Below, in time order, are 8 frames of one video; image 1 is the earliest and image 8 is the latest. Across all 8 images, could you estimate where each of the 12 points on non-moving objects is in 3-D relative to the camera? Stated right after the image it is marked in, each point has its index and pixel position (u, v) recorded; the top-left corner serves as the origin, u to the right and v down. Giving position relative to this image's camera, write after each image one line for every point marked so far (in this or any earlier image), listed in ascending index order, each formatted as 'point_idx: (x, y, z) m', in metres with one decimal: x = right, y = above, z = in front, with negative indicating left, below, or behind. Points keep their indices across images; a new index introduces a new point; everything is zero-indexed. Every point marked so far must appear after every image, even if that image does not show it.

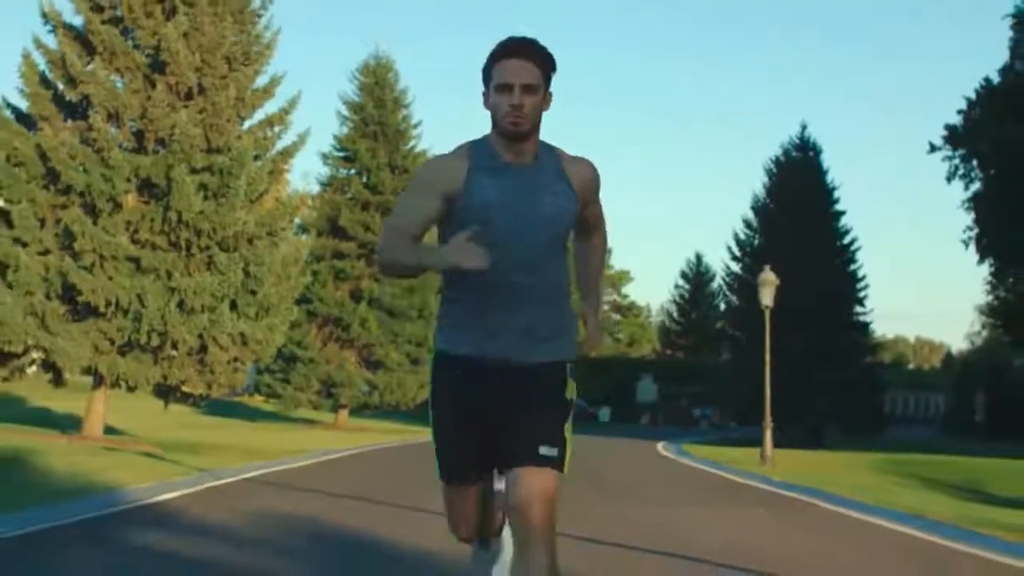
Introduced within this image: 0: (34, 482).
0: (-5.5, -2.2, +17.0) m
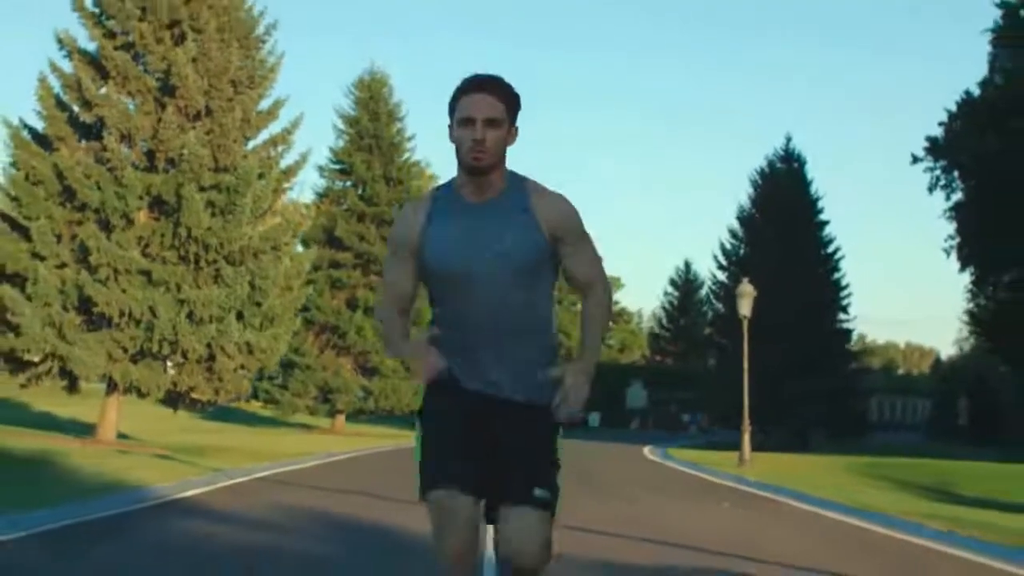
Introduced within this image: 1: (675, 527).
0: (-5.6, -2.4, +18.4) m
1: (+2.1, -2.9, +18.1) m
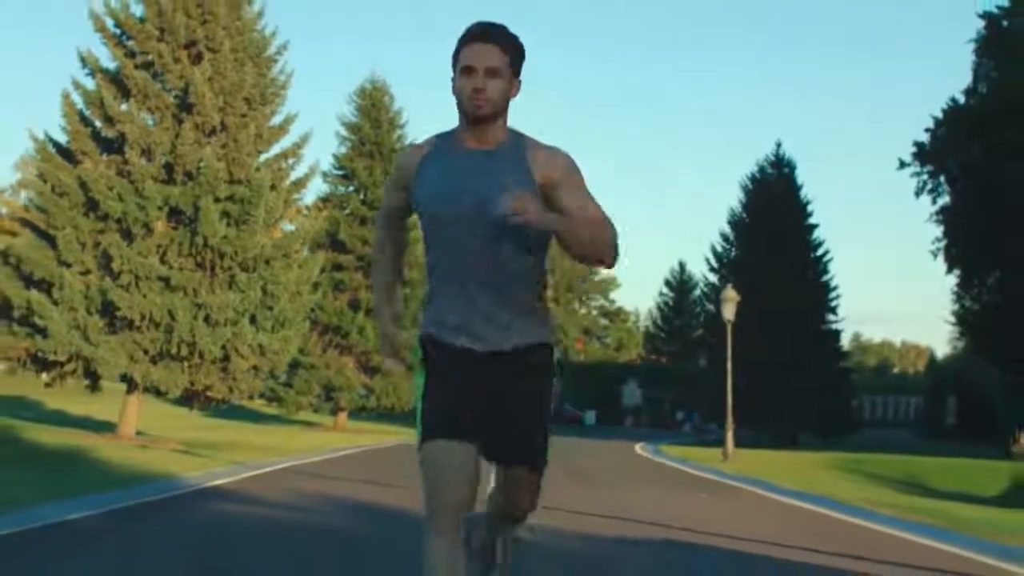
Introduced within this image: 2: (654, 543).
0: (-5.7, -2.5, +20.2) m
1: (+2.0, -3.0, +19.9) m
2: (+1.5, -2.5, +14.7) m
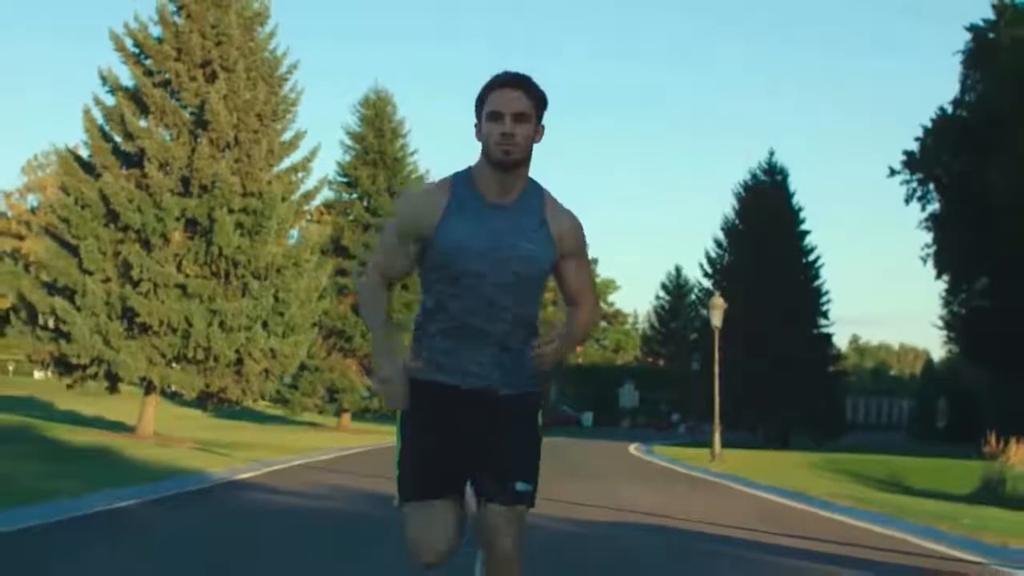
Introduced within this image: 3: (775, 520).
0: (-5.7, -2.7, +21.8) m
1: (+2.0, -3.2, +21.5) m
2: (+1.5, -2.7, +16.3) m
3: (+3.5, -3.1, +19.4) m
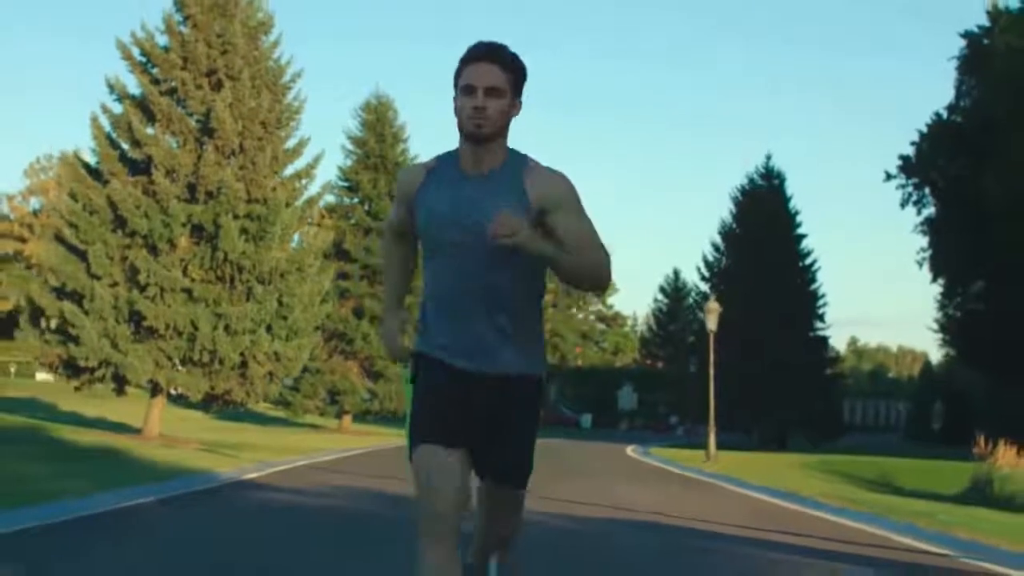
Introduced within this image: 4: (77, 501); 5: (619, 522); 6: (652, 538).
0: (-5.8, -2.8, +22.4) m
1: (+2.0, -3.3, +22.1) m
2: (+1.5, -2.8, +16.9) m
3: (+3.5, -3.2, +20.0) m
4: (-5.2, -2.6, +17.4) m
5: (+1.3, -2.8, +17.1) m
6: (+1.5, -2.6, +15.3) m
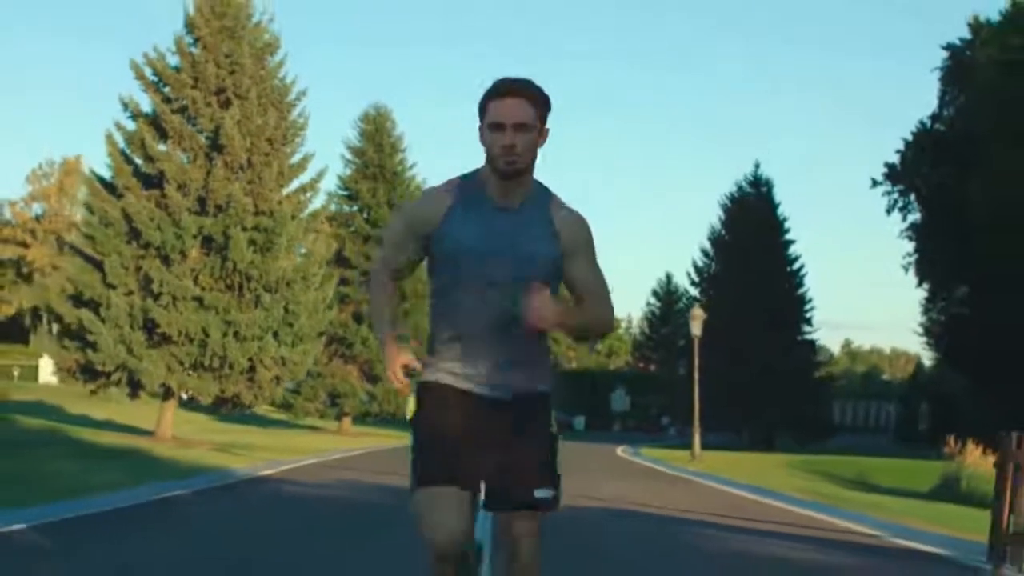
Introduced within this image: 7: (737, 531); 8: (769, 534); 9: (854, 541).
0: (-5.9, -2.9, +24.1) m
1: (+1.9, -3.5, +23.8) m
2: (+1.4, -2.9, +18.6) m
3: (+3.4, -3.3, +21.7) m
4: (-5.3, -2.7, +19.1) m
5: (+1.2, -2.9, +18.8) m
6: (+1.4, -2.8, +17.0) m
7: (+2.6, -2.8, +16.5) m
8: (+2.9, -2.8, +16.2) m
9: (+3.6, -2.7, +15.4) m
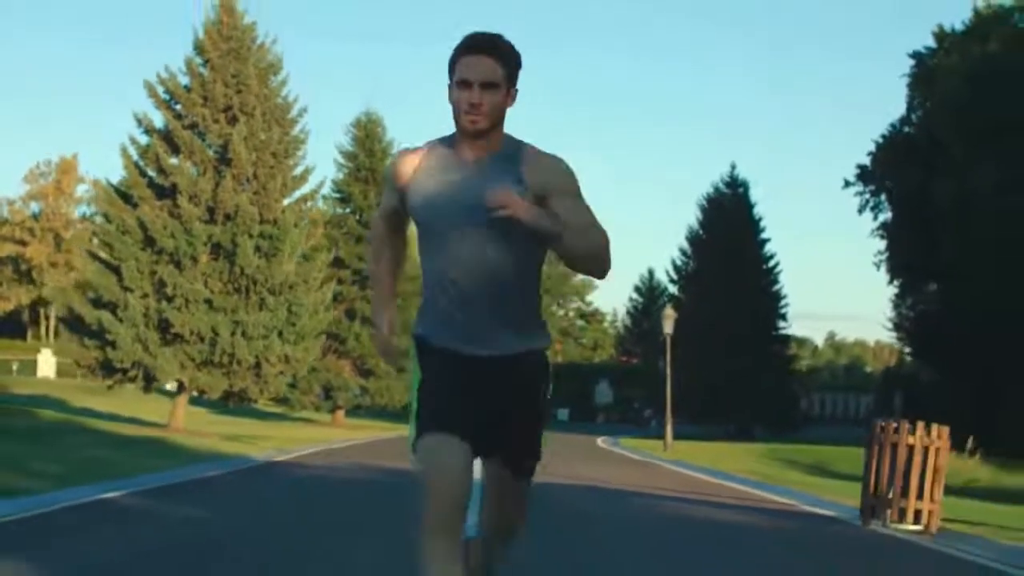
0: (-6.1, -3.1, +26.8) m
1: (+1.6, -3.6, +26.6) m
2: (+1.2, -3.1, +21.5) m
3: (+3.2, -3.5, +24.5) m
4: (-5.5, -2.9, +21.8) m
5: (+1.0, -3.1, +21.6) m
6: (+1.2, -2.9, +19.8) m
7: (+2.4, -2.9, +19.4) m
8: (+2.7, -2.9, +19.1) m
9: (+3.4, -2.9, +18.2) m
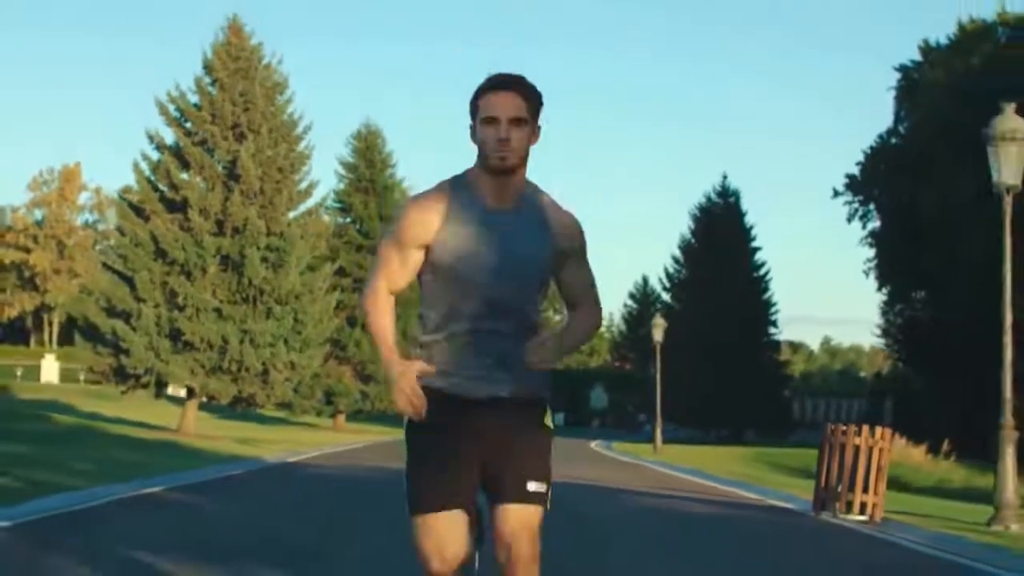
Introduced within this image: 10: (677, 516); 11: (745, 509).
0: (-6.2, -3.3, +28.4) m
1: (+1.5, -3.8, +28.2) m
2: (+1.1, -3.3, +23.1) m
3: (+3.1, -3.7, +26.1) m
4: (-5.6, -3.1, +23.4) m
5: (+0.9, -3.3, +23.2) m
6: (+1.1, -3.1, +21.4) m
7: (+2.3, -3.1, +21.0) m
8: (+2.6, -3.1, +20.7) m
9: (+3.4, -3.1, +19.8) m
10: (+2.1, -3.0, +18.8) m
11: (+3.1, -3.0, +19.6) m
